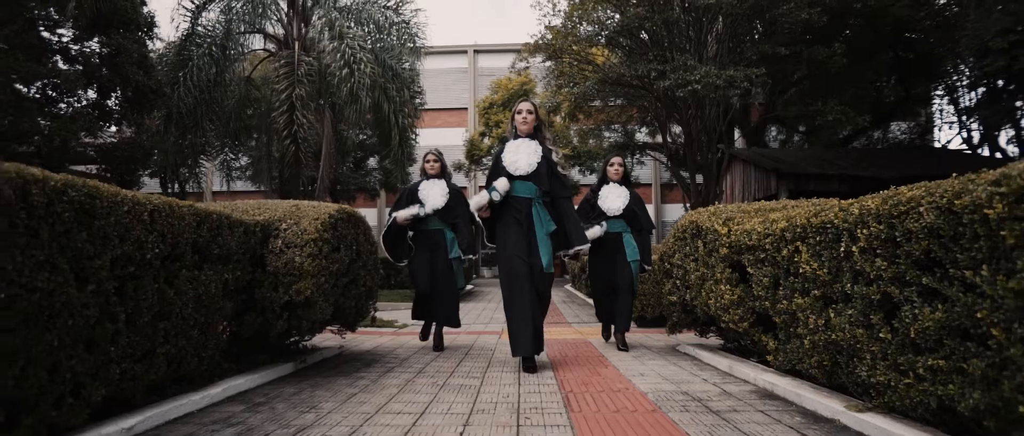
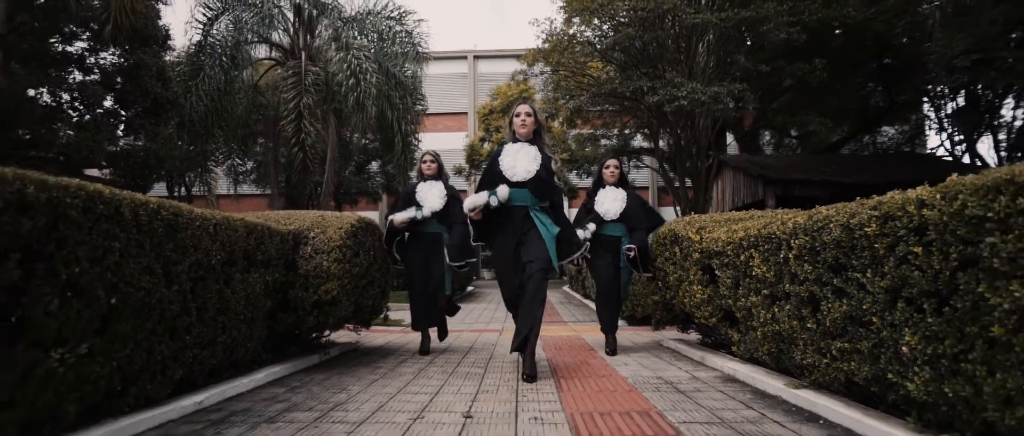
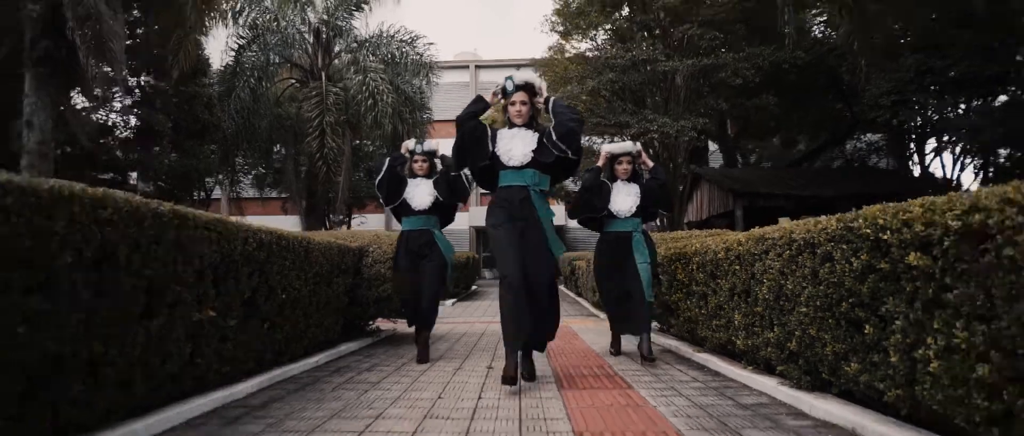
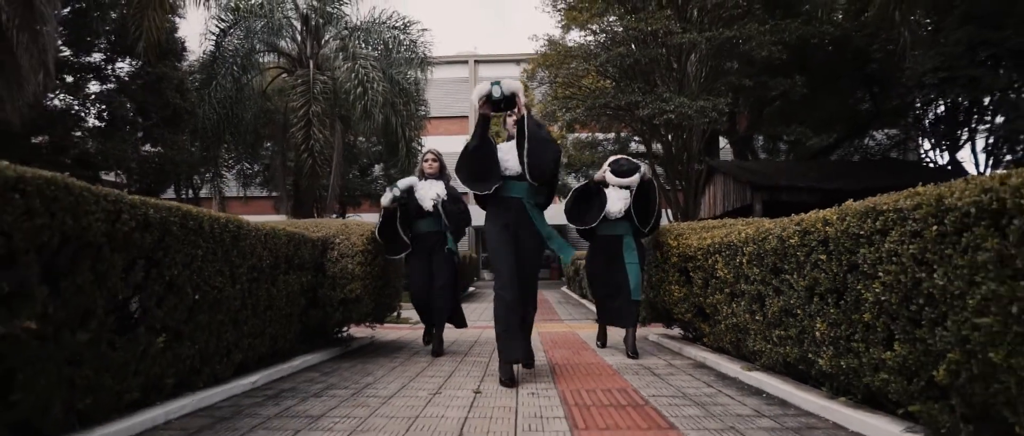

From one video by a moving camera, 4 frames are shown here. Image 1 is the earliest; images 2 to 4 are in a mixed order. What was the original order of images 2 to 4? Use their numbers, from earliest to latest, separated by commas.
2, 4, 3
